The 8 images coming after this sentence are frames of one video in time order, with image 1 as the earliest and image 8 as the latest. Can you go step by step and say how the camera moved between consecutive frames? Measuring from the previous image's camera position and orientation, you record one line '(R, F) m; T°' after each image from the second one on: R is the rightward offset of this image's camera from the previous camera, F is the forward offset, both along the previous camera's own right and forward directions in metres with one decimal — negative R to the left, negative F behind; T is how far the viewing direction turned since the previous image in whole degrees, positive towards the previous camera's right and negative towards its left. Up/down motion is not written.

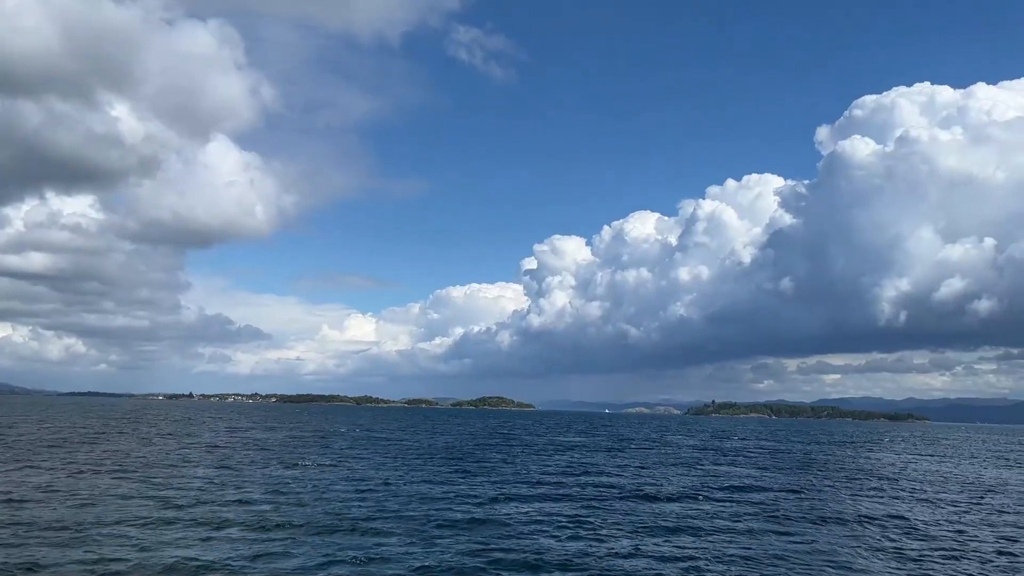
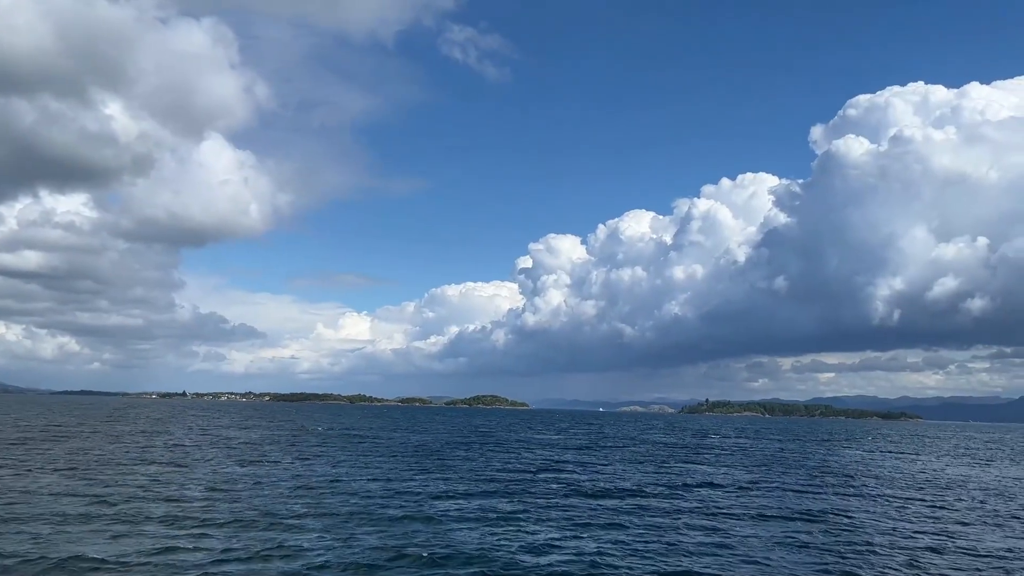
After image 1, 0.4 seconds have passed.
(-17.4, -10.6) m; +1°
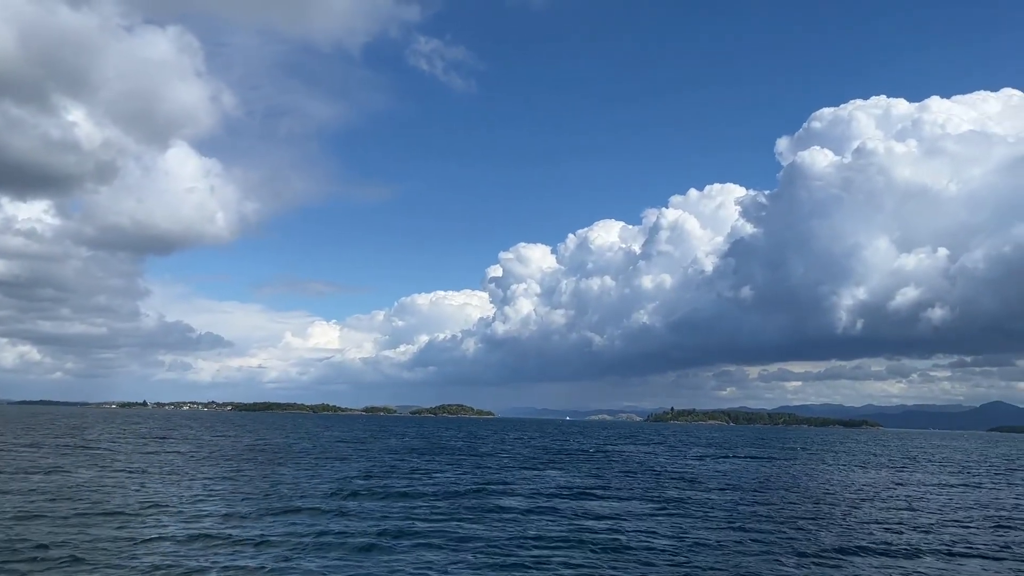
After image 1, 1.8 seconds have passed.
(+9.1, -1.5) m; +2°
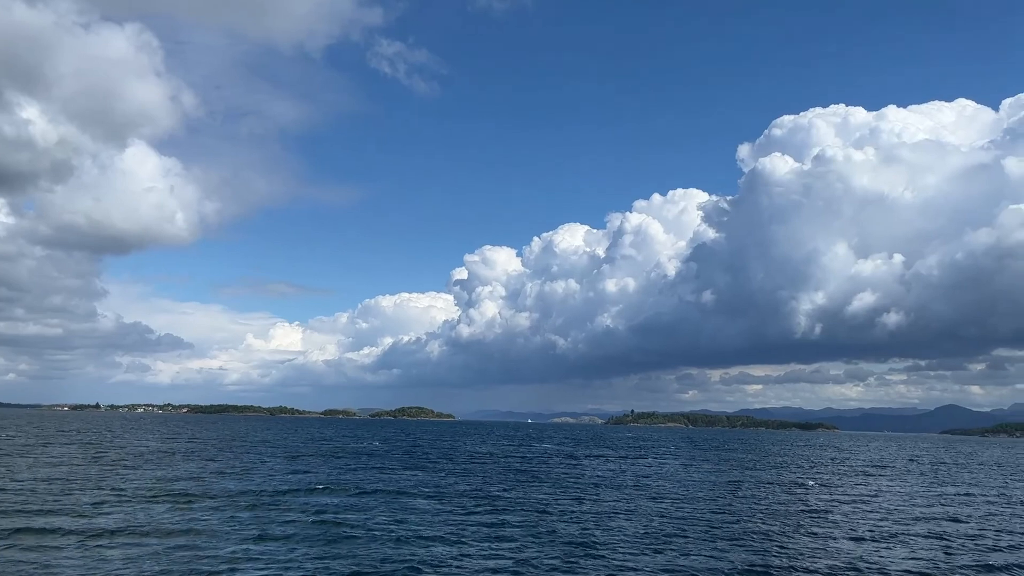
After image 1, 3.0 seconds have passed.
(+8.0, -1.7) m; +2°
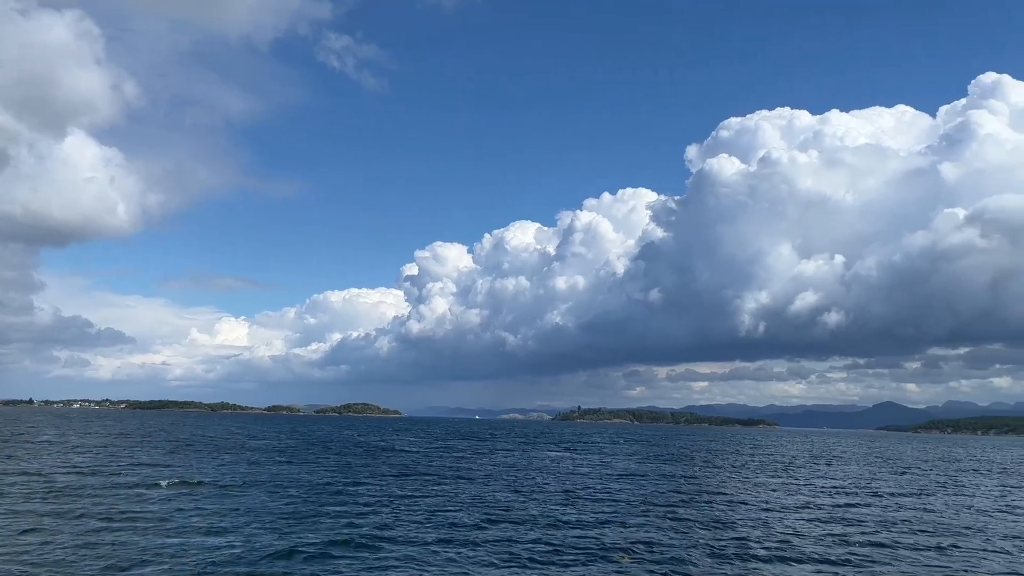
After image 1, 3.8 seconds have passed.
(+5.8, -1.3) m; +3°
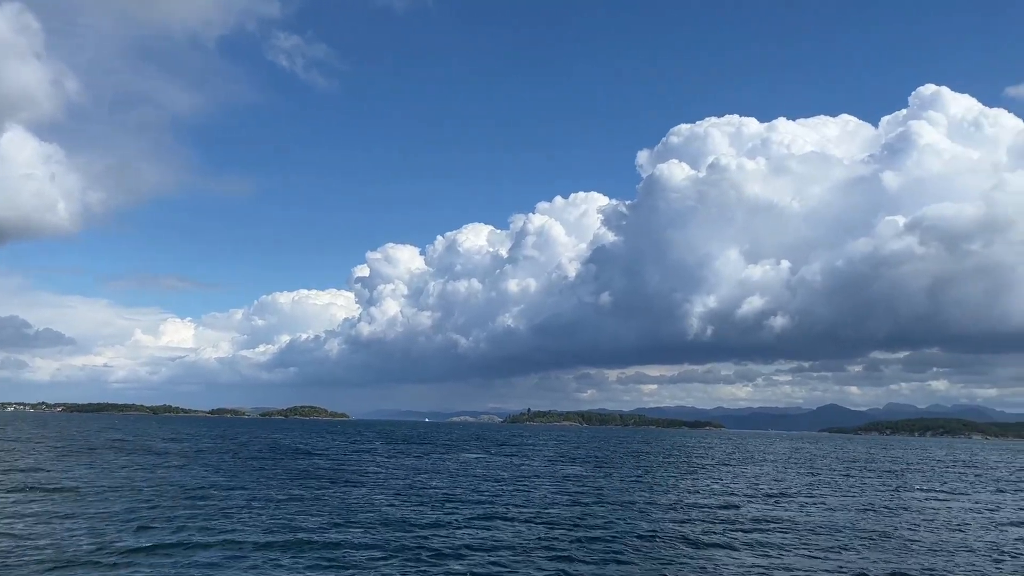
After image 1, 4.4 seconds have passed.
(+4.2, 0.0) m; +3°
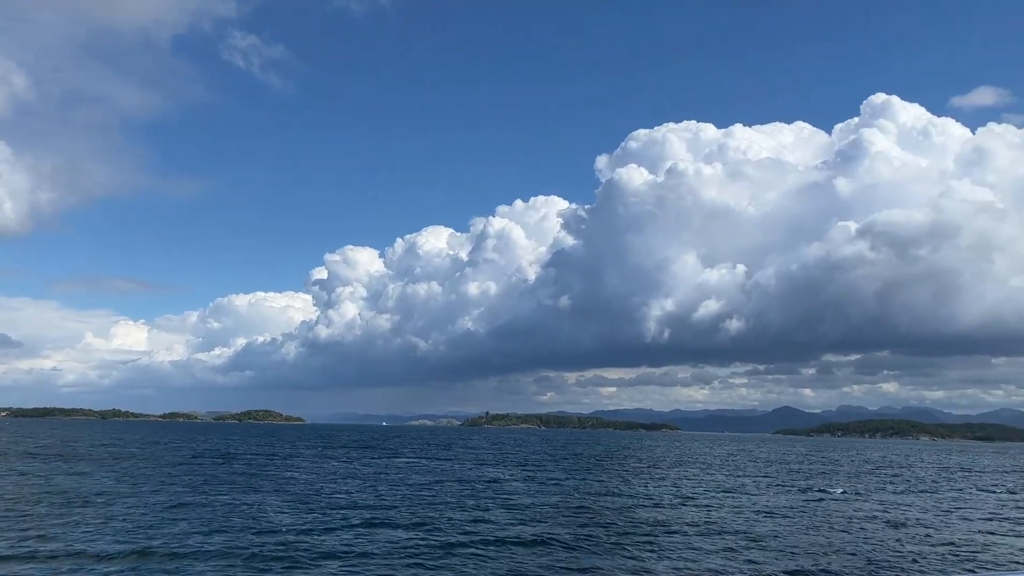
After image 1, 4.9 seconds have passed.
(+3.4, +0.1) m; +3°
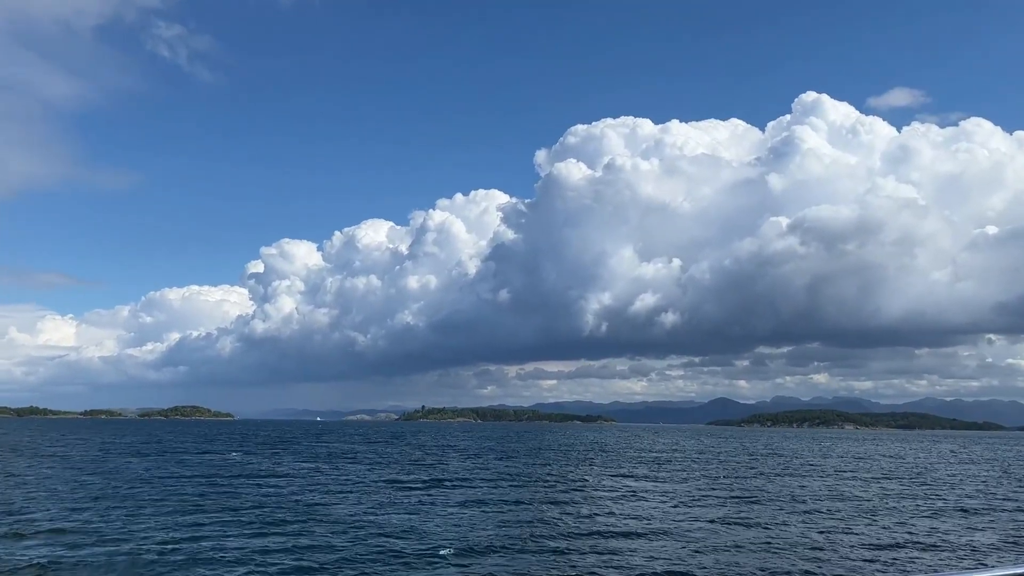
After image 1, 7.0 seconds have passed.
(+12.8, -1.4) m; +4°
